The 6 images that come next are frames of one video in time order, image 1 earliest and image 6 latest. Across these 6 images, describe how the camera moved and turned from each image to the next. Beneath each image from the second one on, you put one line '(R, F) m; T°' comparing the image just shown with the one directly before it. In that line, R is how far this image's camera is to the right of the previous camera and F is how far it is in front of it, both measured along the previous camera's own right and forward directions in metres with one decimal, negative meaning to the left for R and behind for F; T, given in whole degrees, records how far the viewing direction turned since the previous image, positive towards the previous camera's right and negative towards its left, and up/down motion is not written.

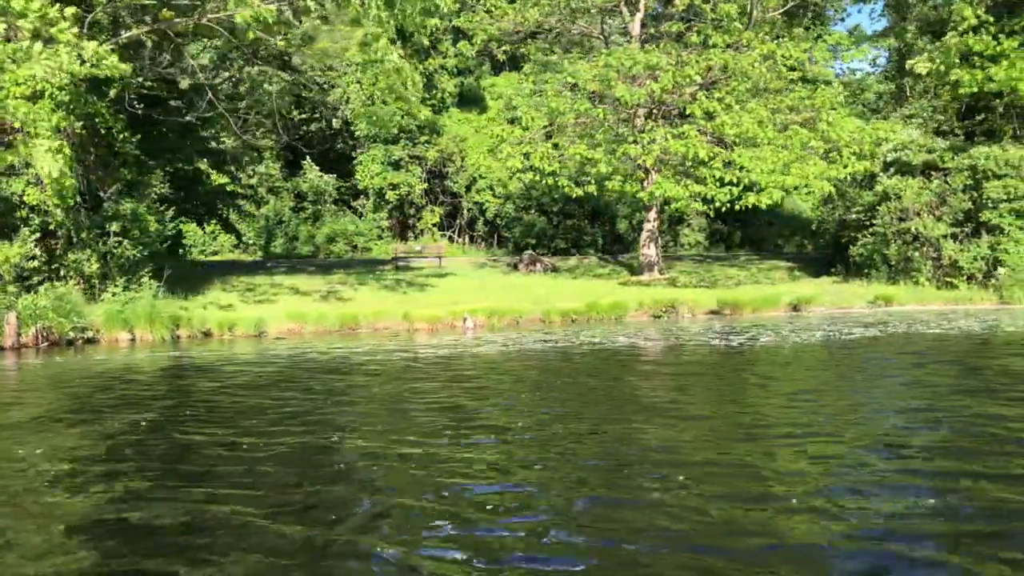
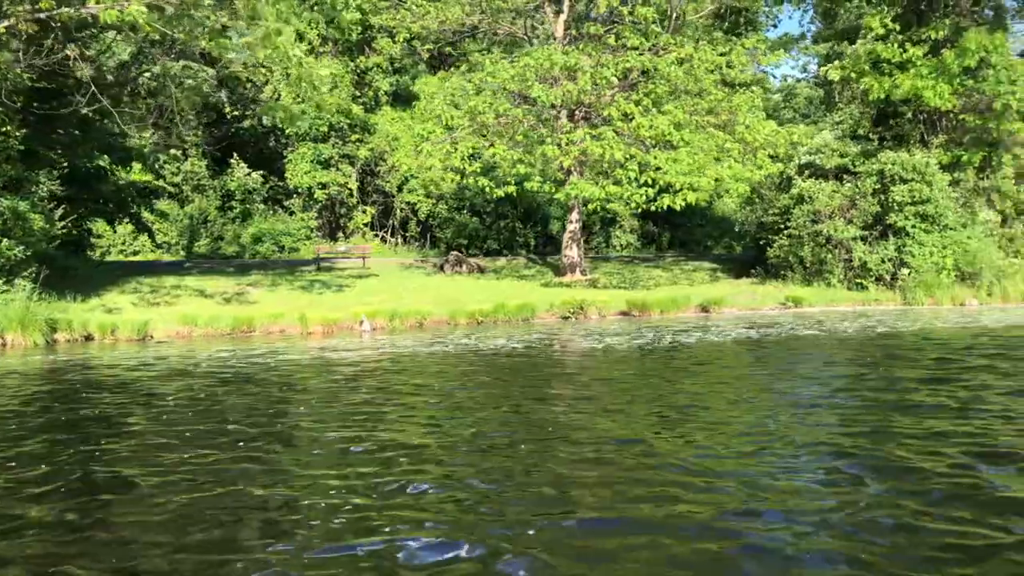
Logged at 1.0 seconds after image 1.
(+0.8, +0.1) m; +4°
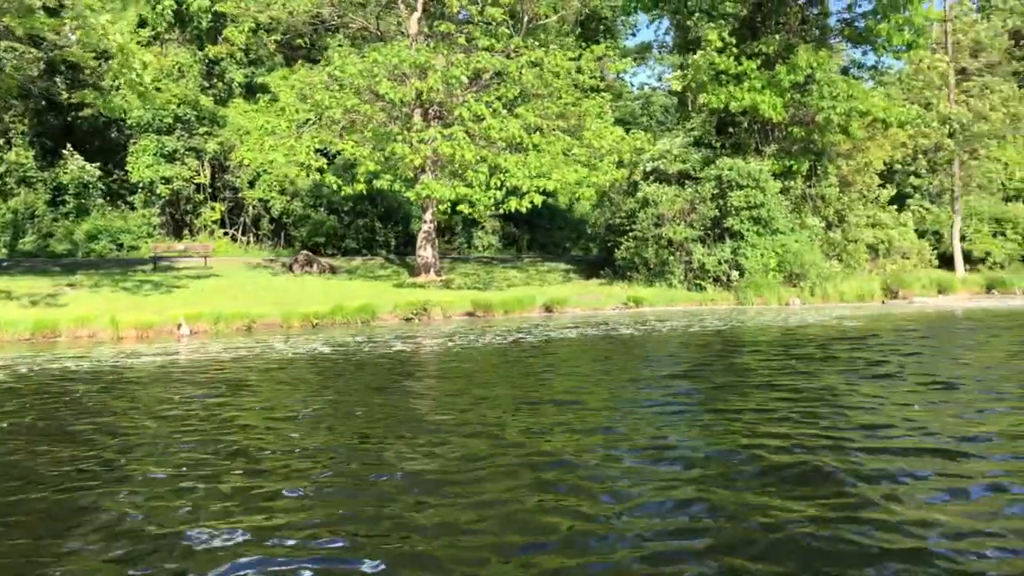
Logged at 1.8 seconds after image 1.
(+0.6, +0.1) m; +9°
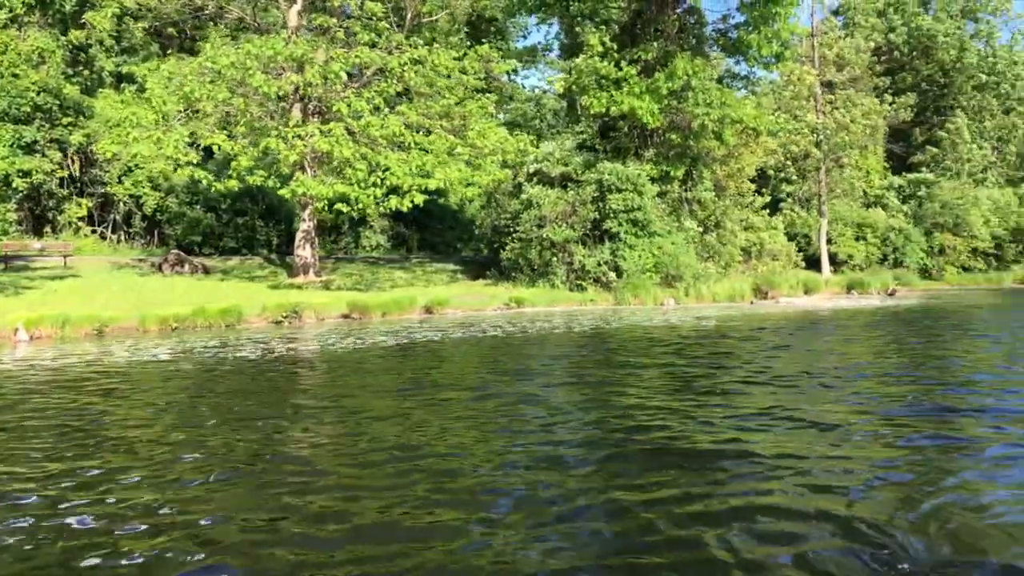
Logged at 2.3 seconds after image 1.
(+0.4, +0.2) m; +7°
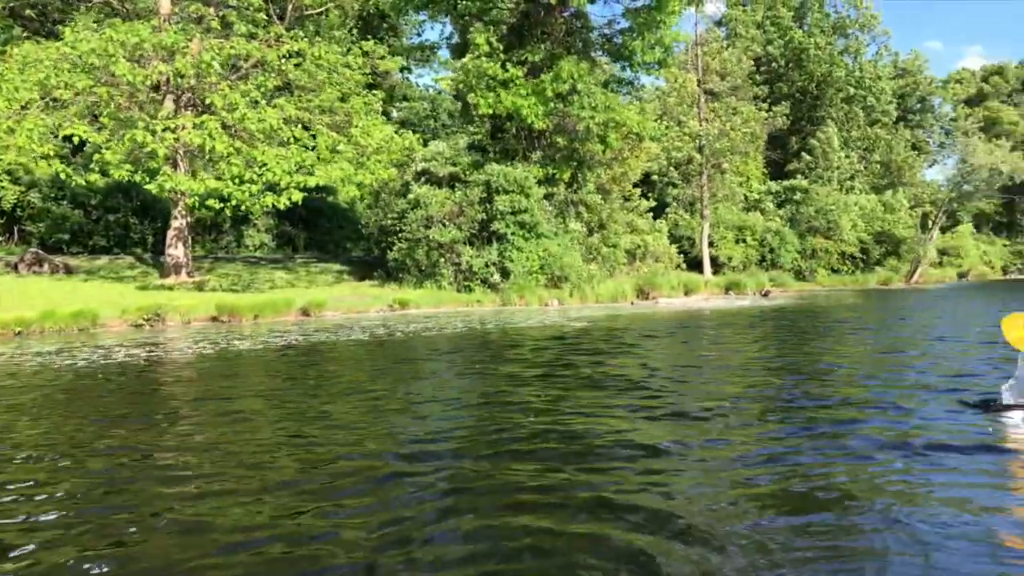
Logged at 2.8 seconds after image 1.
(+0.4, +0.2) m; +7°
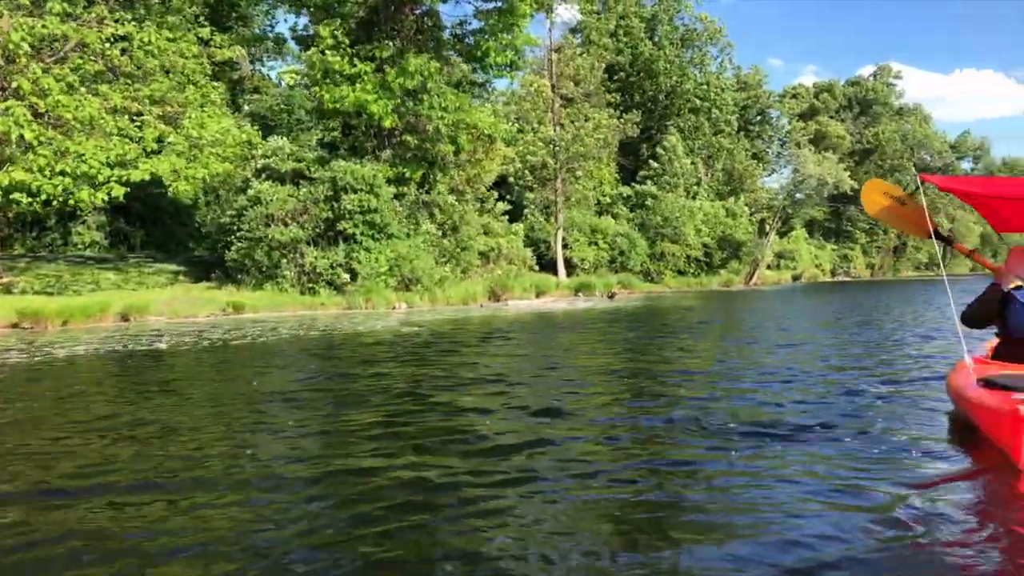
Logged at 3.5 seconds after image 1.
(+0.5, +0.2) m; +10°
